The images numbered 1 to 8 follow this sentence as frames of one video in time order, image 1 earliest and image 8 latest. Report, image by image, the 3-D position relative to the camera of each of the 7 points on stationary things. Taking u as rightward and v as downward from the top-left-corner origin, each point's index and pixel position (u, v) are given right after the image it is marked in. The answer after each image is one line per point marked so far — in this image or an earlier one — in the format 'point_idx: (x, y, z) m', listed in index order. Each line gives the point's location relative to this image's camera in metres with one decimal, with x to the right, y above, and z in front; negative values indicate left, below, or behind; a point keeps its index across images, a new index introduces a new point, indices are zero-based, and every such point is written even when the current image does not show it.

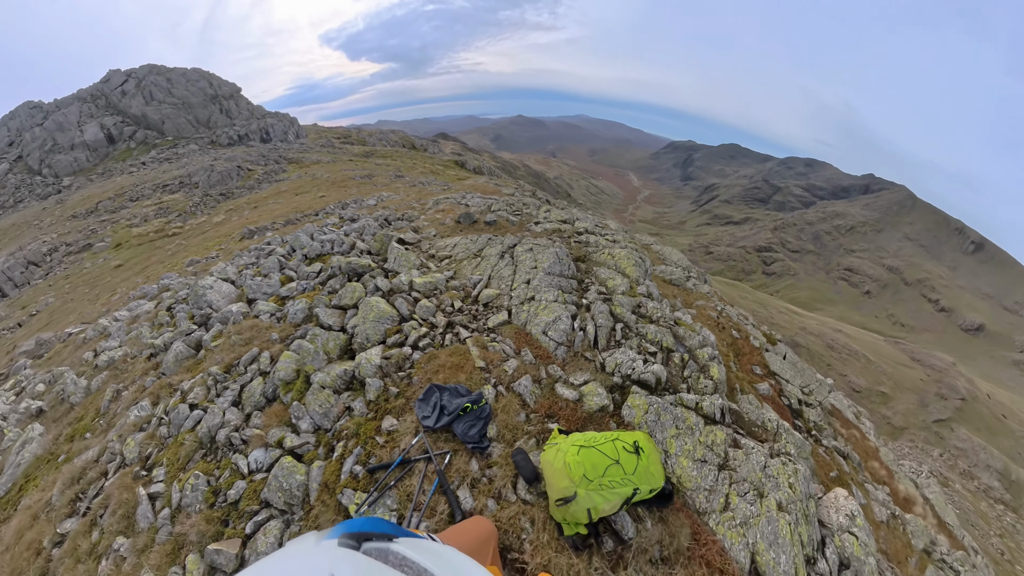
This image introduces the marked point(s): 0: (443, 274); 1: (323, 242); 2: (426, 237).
0: (-4.2, +0.4, +15.6) m
1: (-10.9, +1.9, +17.2) m
2: (-6.4, +2.7, +19.0) m
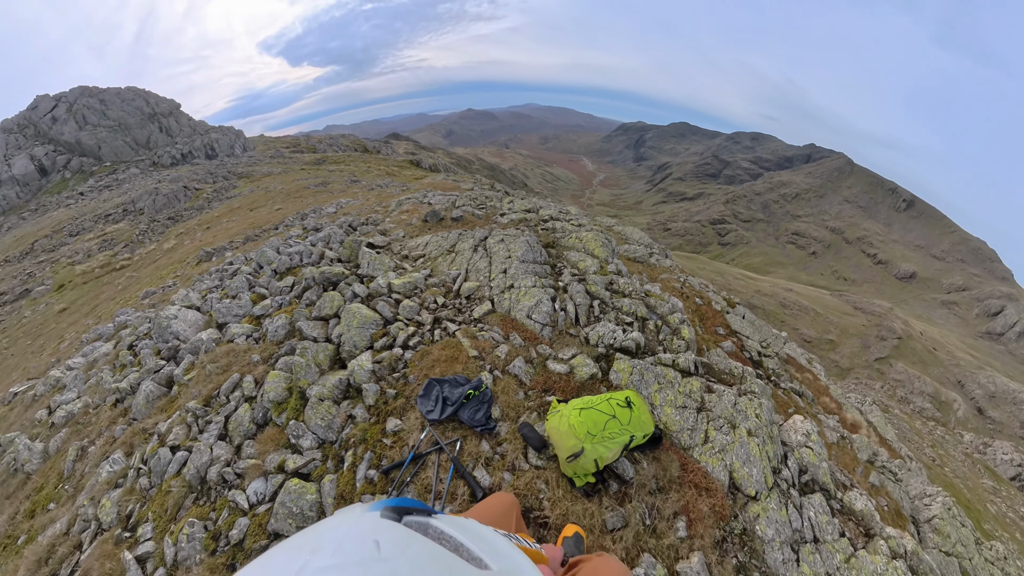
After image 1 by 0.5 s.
0: (-4.9, +0.8, +16.5) m
1: (-11.7, +1.7, +18.1) m
2: (-7.3, +3.0, +19.9) m
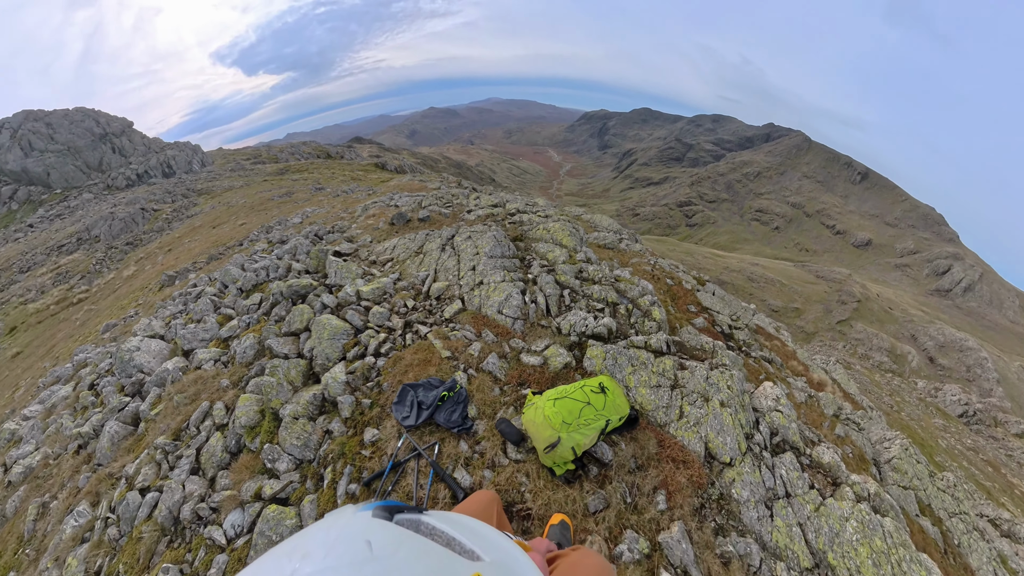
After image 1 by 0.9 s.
0: (-6.0, +0.5, +16.2) m
1: (-12.9, +0.8, +17.5) m
2: (-8.7, +2.5, +19.4) m
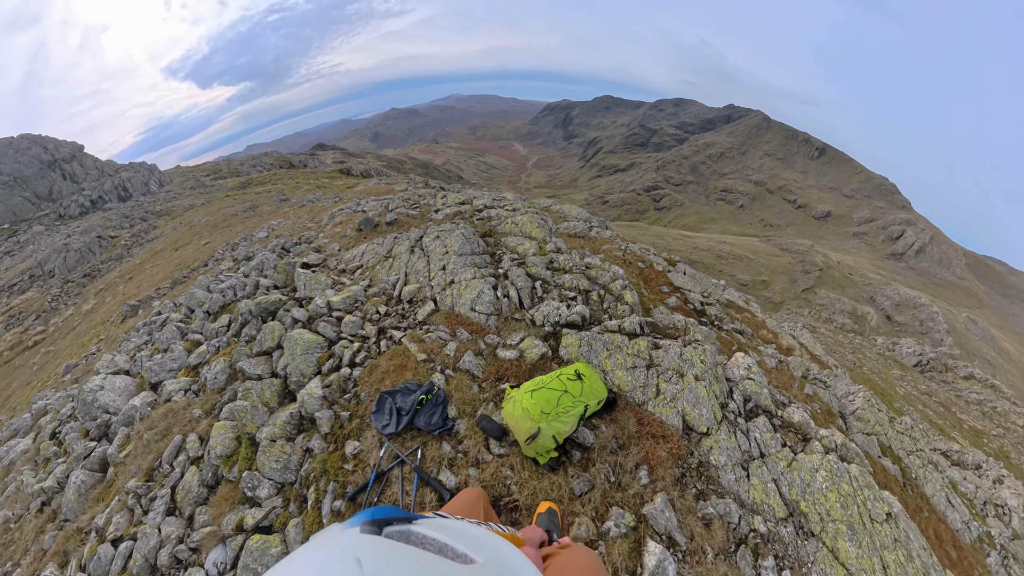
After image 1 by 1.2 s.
0: (-7.0, +0.1, +15.9) m
1: (-14.0, -0.1, +16.8) m
2: (-10.0, +1.9, +18.9) m
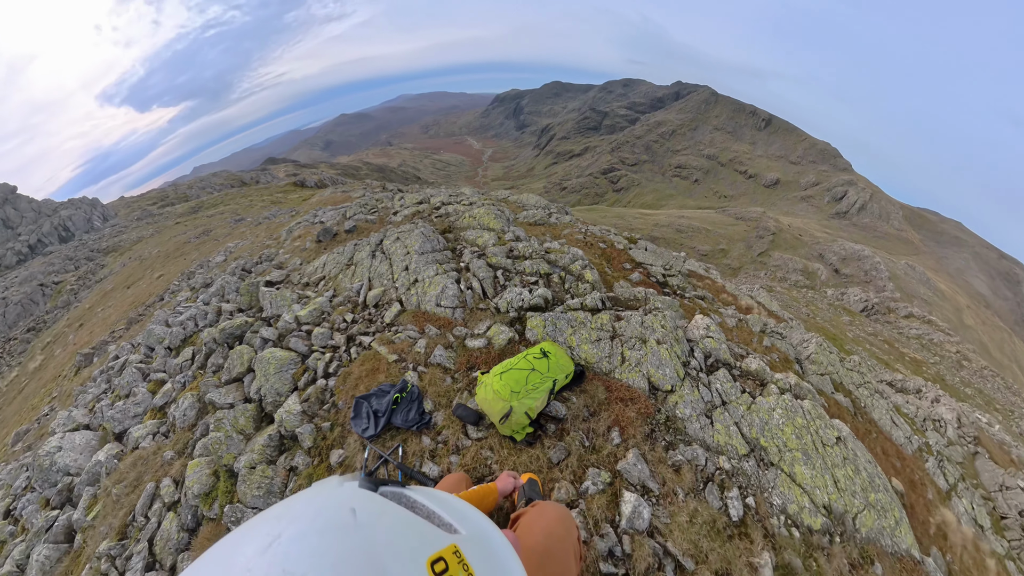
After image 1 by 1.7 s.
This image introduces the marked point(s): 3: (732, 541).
0: (-8.2, -0.5, +15.5) m
1: (-15.1, -1.5, +16.0) m
2: (-11.6, +1.0, +18.3) m
3: (+6.5, -6.3, +9.0) m
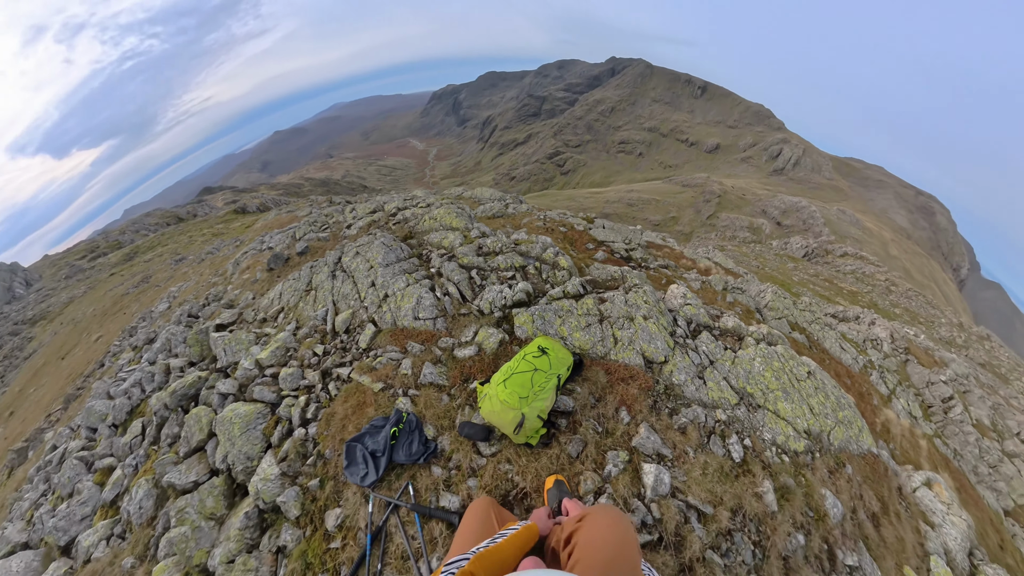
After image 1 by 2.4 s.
0: (-9.4, -1.6, +14.9) m
1: (-16.2, -3.6, +15.0) m
2: (-13.1, -0.6, +17.5) m
3: (+6.3, -5.1, +9.4) m
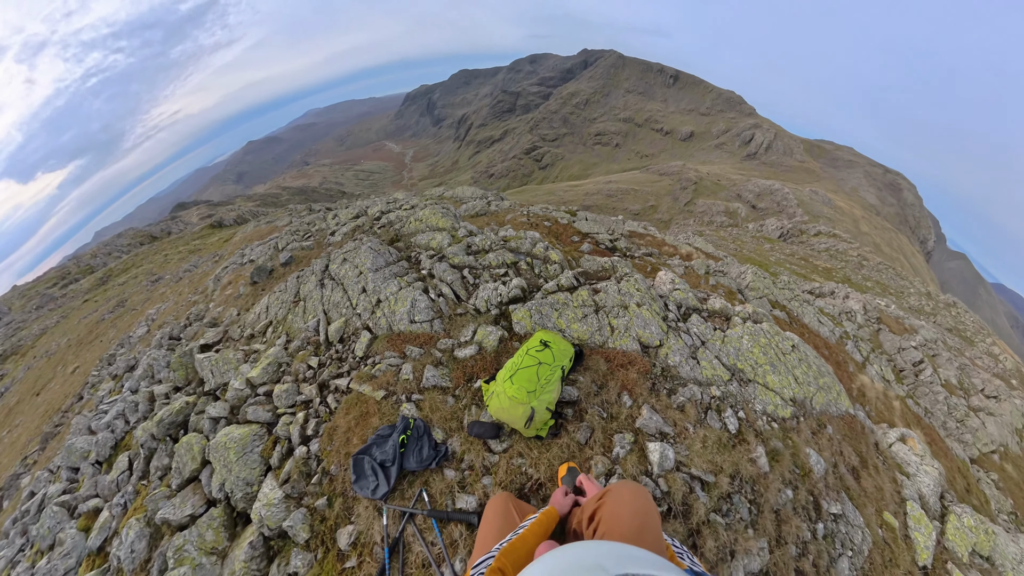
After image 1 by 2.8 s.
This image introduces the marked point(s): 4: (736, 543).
0: (-9.9, -2.1, +14.7) m
1: (-16.5, -4.5, +14.6) m
2: (-13.7, -1.4, +17.2) m
3: (+6.2, -4.7, +9.6) m
4: (+5.3, -6.1, +8.2) m
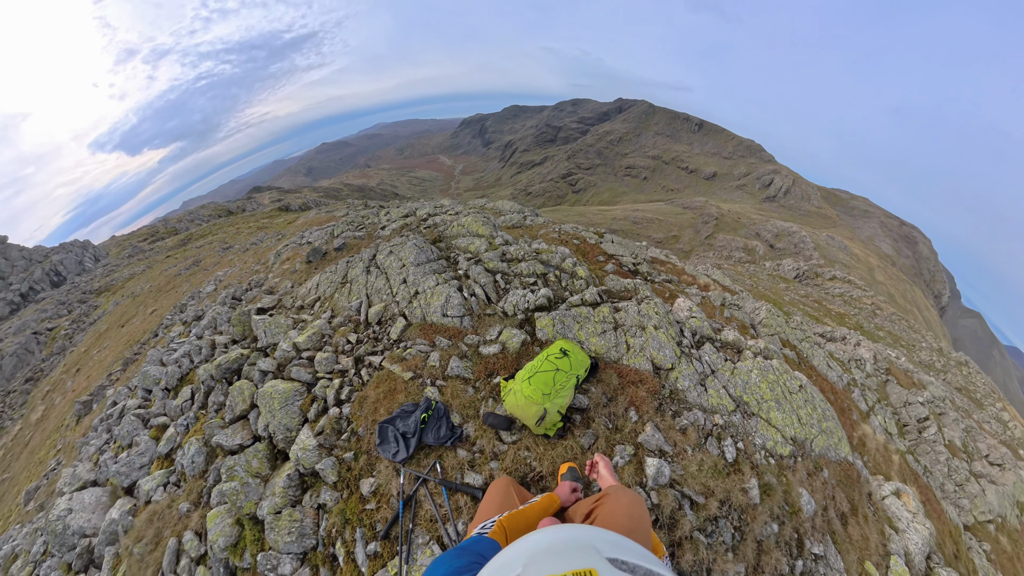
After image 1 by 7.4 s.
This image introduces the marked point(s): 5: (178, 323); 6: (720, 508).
0: (-9.1, -1.5, +16.0) m
1: (-15.9, -3.1, +16.1) m
2: (-12.7, -0.5, +18.8) m
3: (+6.3, -5.6, +9.8) m
4: (+5.1, -6.8, +8.3) m
5: (-20.6, -2.3, +20.5) m
6: (+5.6, -6.0, +9.1) m
